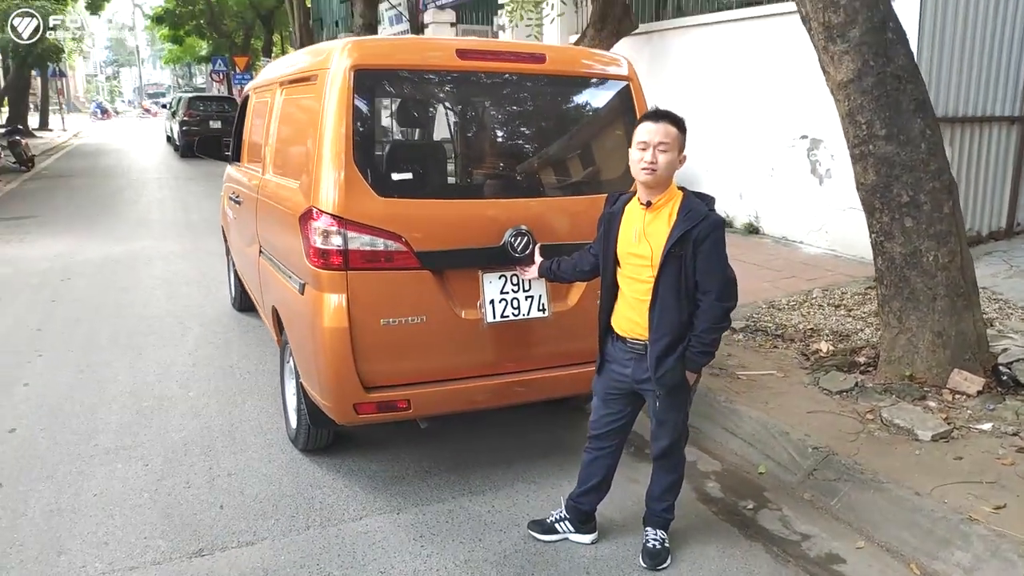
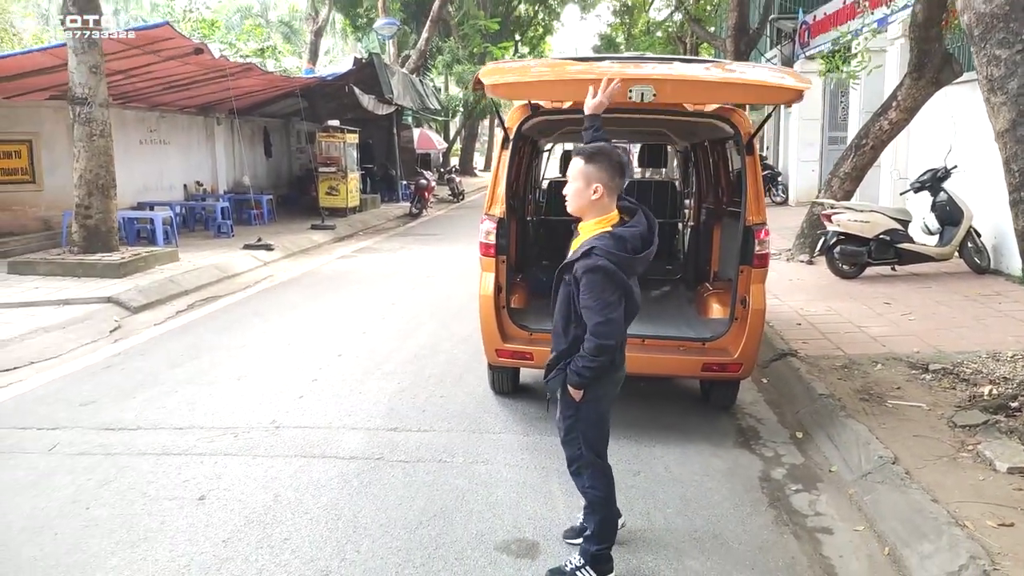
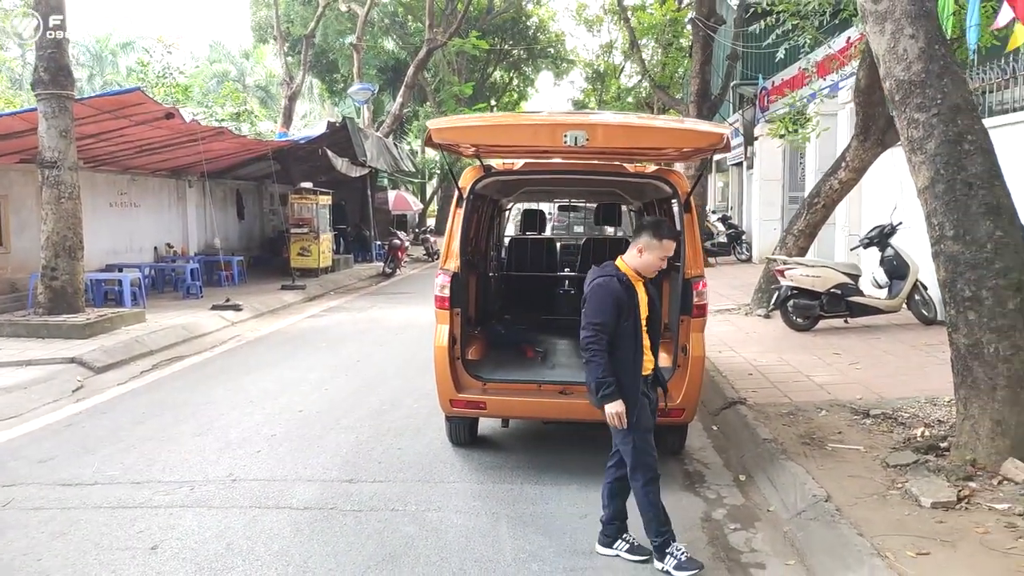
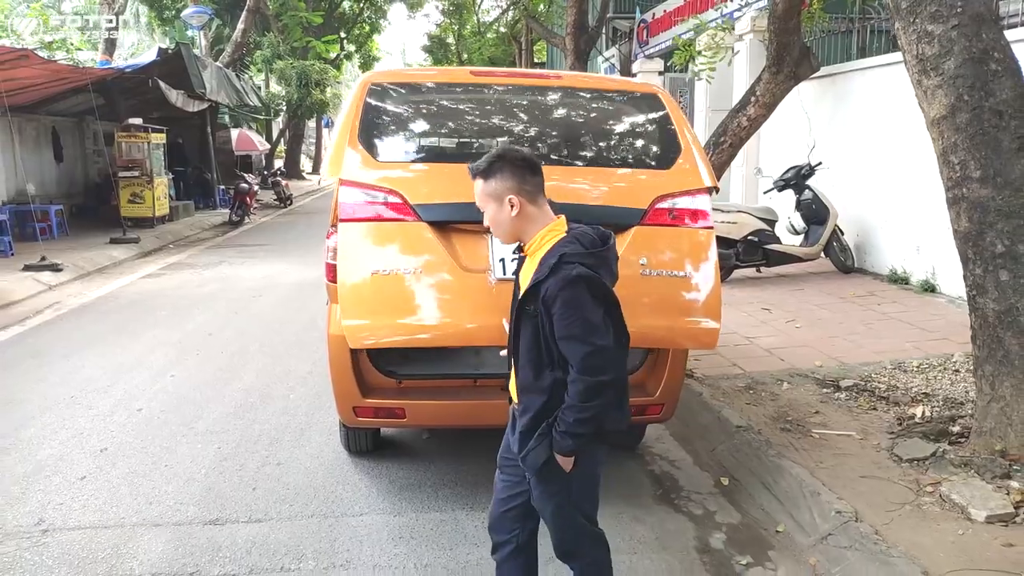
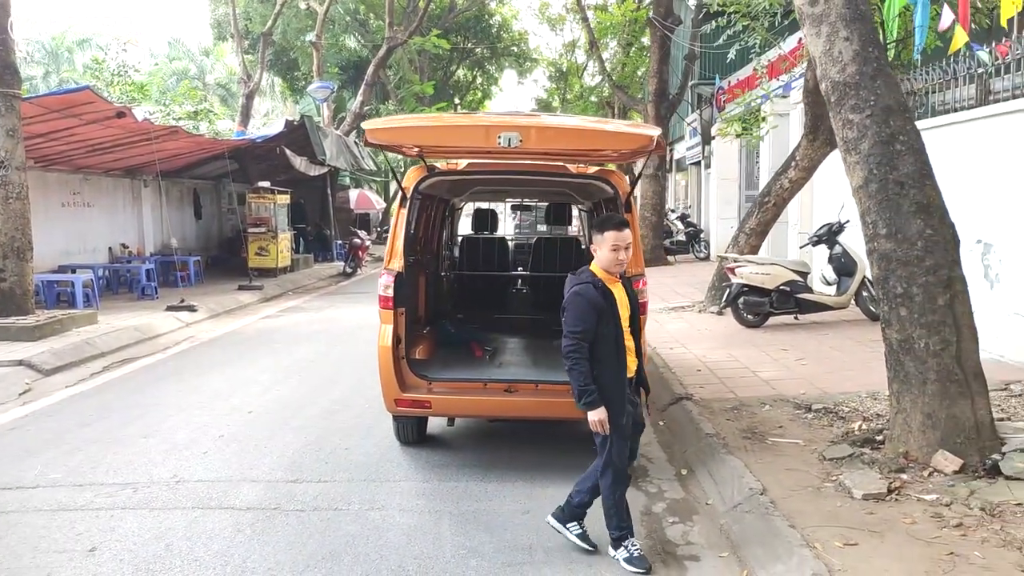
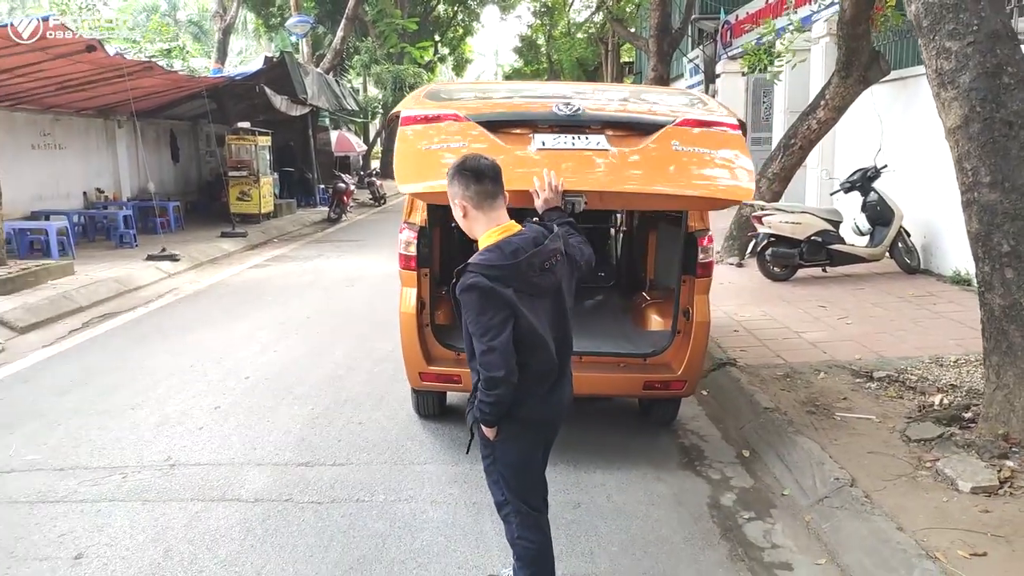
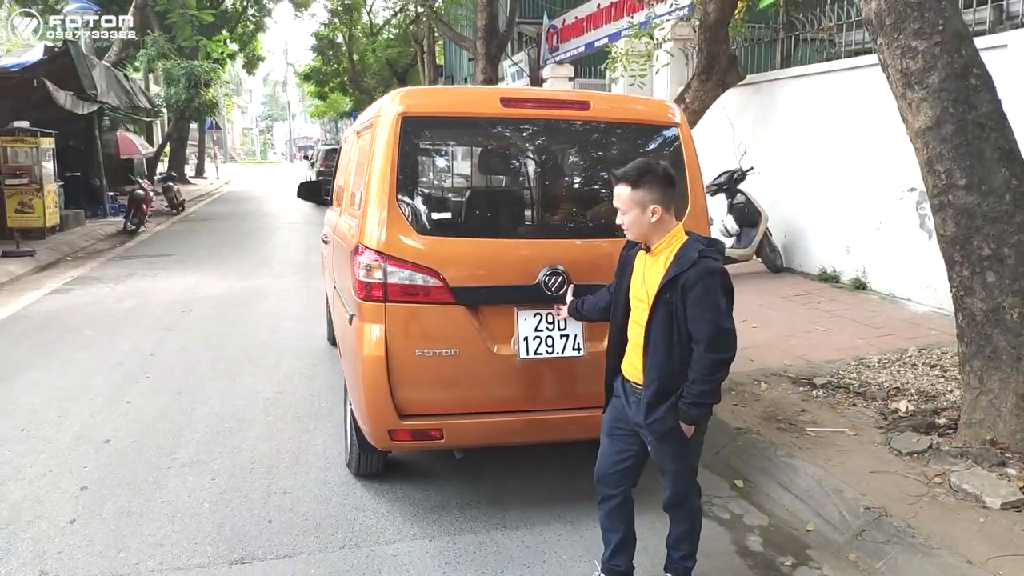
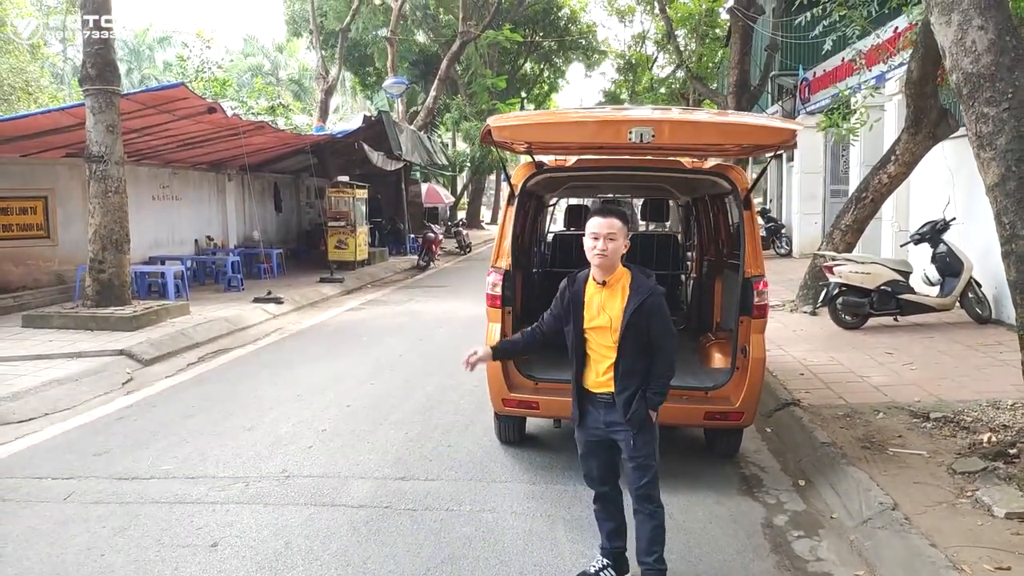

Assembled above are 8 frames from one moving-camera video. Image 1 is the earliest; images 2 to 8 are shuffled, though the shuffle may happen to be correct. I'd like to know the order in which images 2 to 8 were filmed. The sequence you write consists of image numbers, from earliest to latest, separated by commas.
7, 4, 6, 2, 8, 3, 5
